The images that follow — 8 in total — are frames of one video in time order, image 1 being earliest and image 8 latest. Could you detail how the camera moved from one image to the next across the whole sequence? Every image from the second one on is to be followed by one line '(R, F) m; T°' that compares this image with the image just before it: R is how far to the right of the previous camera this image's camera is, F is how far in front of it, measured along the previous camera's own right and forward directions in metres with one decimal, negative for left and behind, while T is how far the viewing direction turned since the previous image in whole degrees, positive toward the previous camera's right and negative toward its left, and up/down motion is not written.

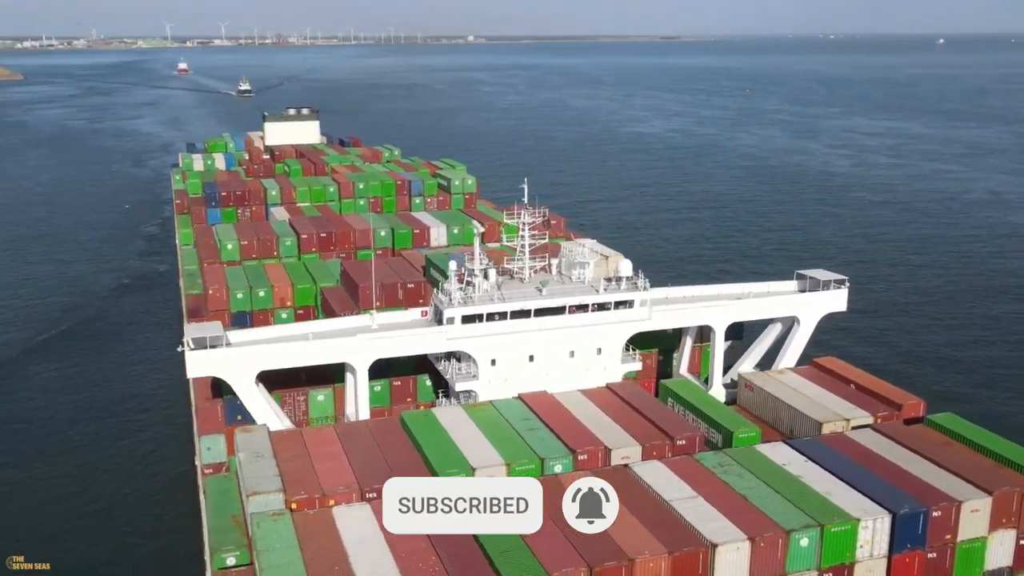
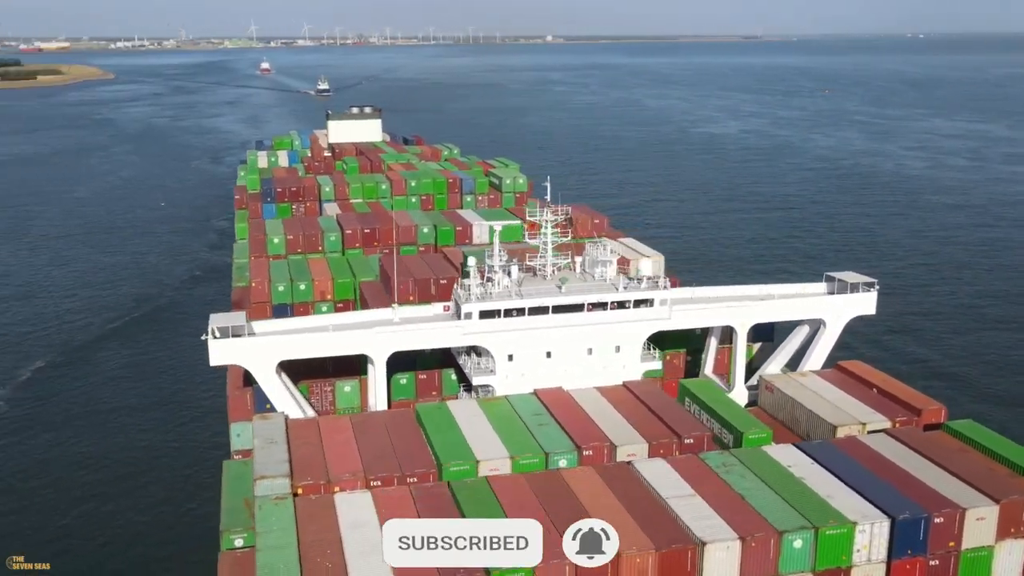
(+1.1, -0.2) m; -4°
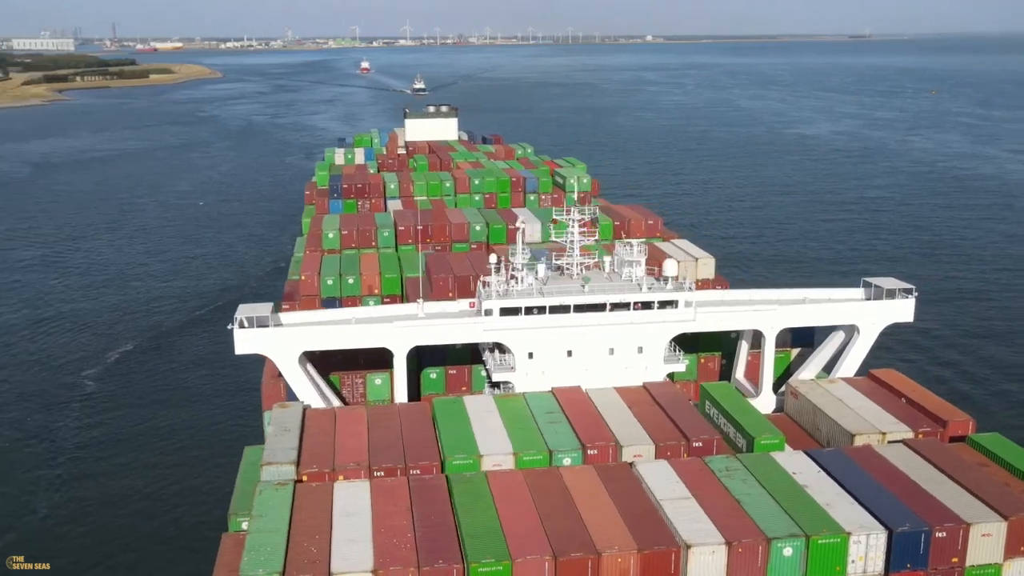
(+1.5, -0.1) m; -5°
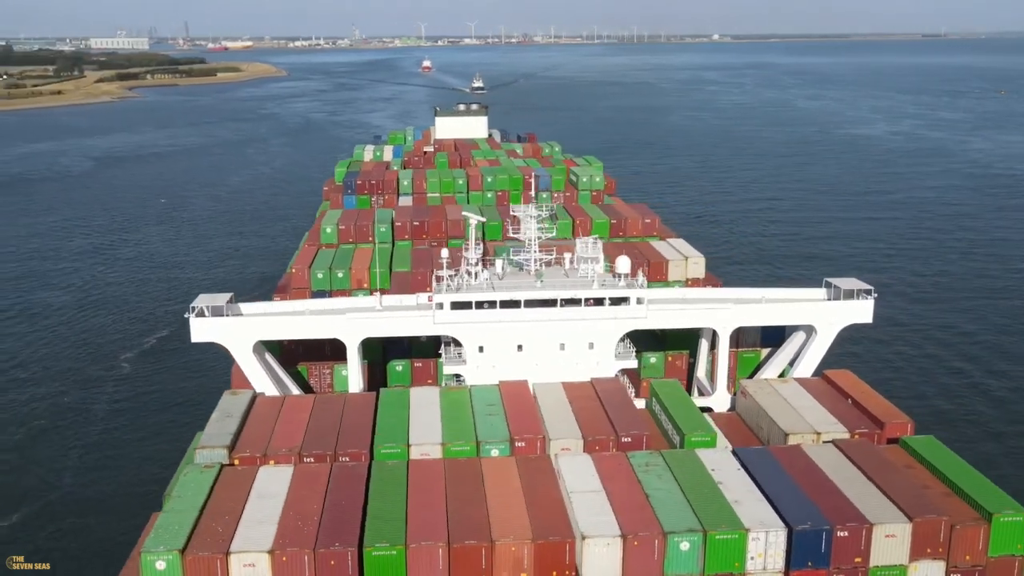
(+2.3, -0.2) m; -4°
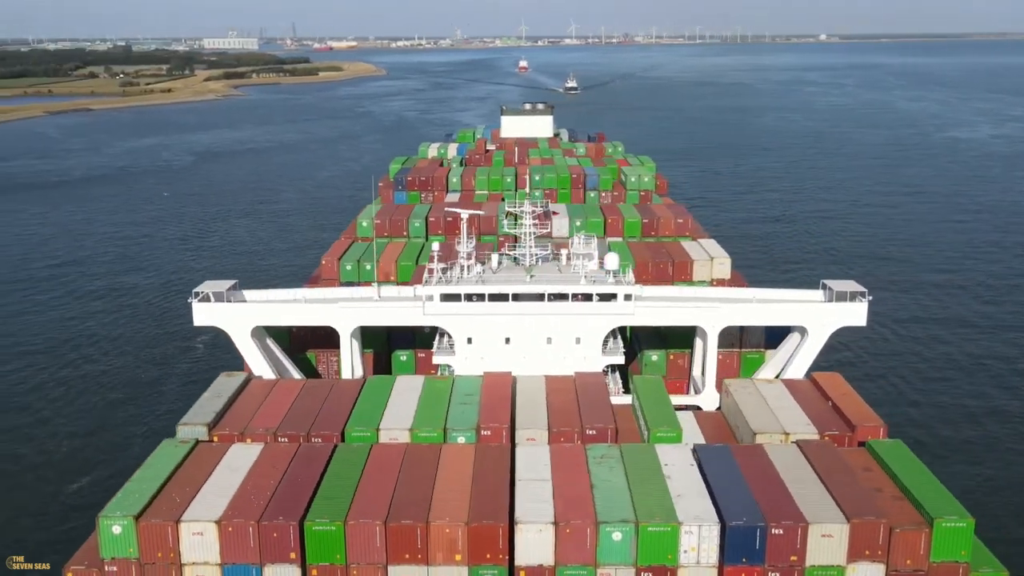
(+2.2, -0.3) m; -6°
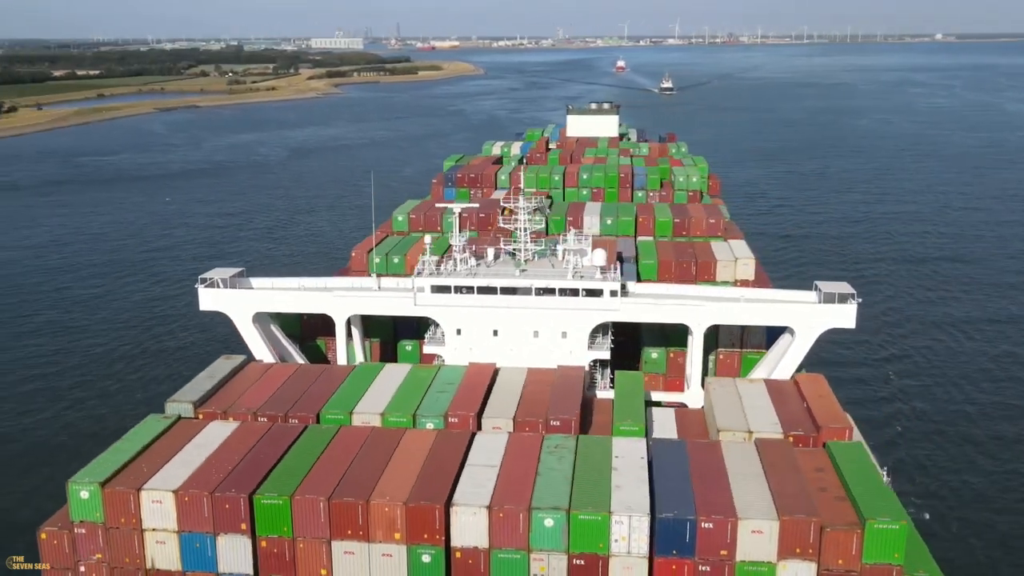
(+2.3, -0.3) m; -6°
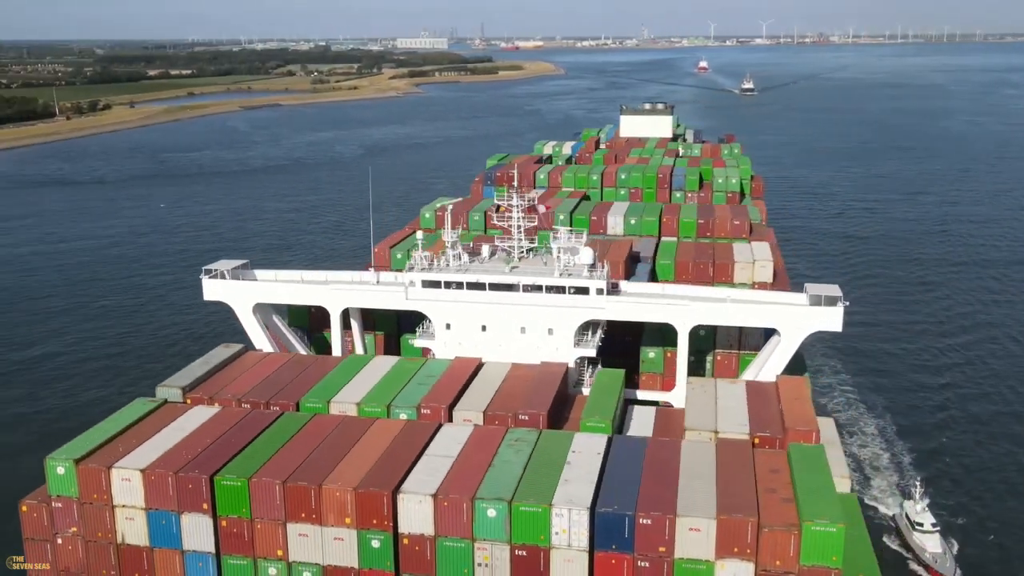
(+2.0, -0.2) m; -5°
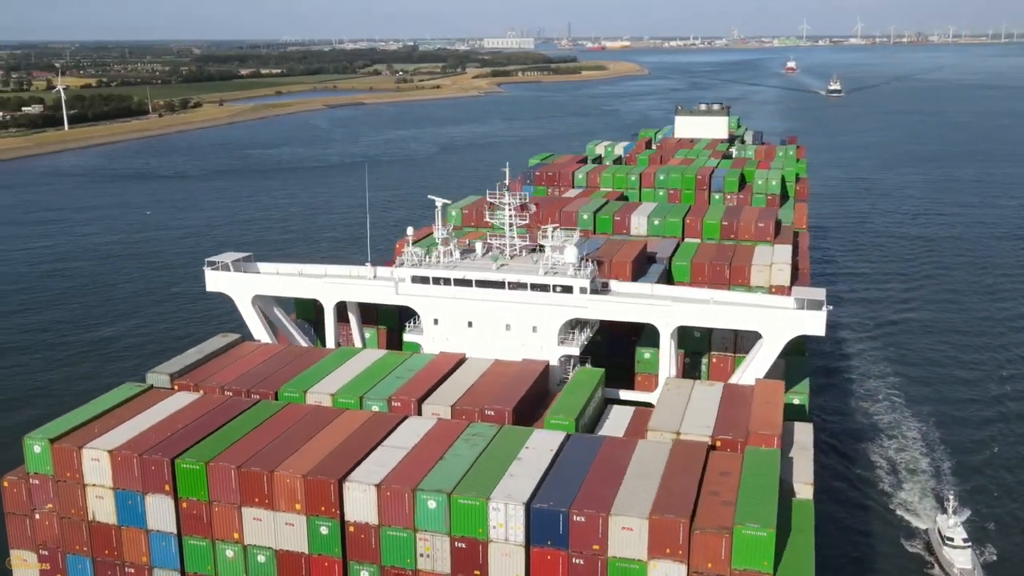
(+2.1, -0.1) m; -5°
